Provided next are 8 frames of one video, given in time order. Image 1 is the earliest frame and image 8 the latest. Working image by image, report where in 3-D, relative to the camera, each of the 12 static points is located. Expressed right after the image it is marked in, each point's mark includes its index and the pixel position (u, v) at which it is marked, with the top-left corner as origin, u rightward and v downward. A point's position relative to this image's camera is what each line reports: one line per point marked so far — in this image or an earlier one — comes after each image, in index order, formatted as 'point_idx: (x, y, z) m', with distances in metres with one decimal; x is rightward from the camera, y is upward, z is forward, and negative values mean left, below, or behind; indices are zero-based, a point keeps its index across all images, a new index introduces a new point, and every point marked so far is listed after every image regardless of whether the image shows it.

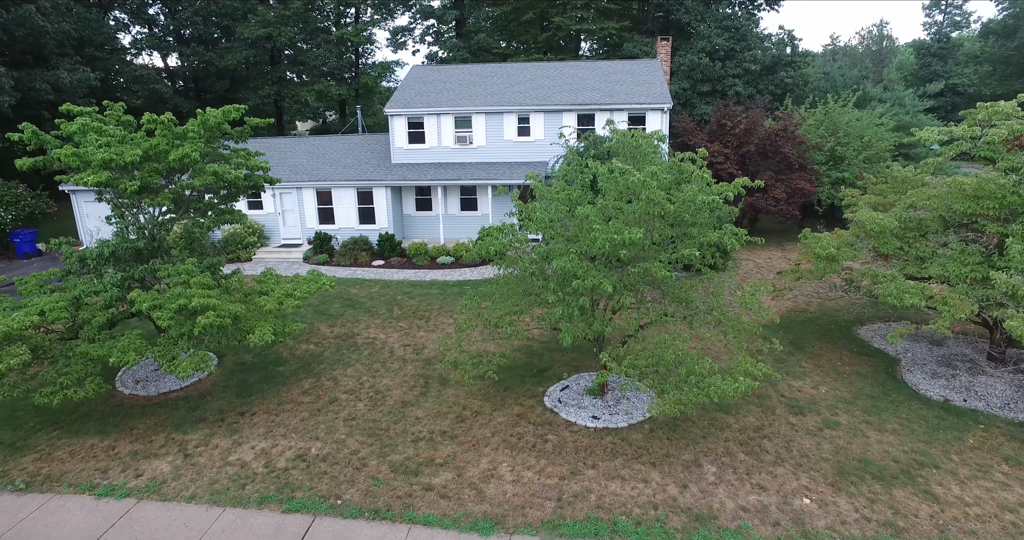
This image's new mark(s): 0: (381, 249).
0: (-3.9, +0.6, +17.2) m
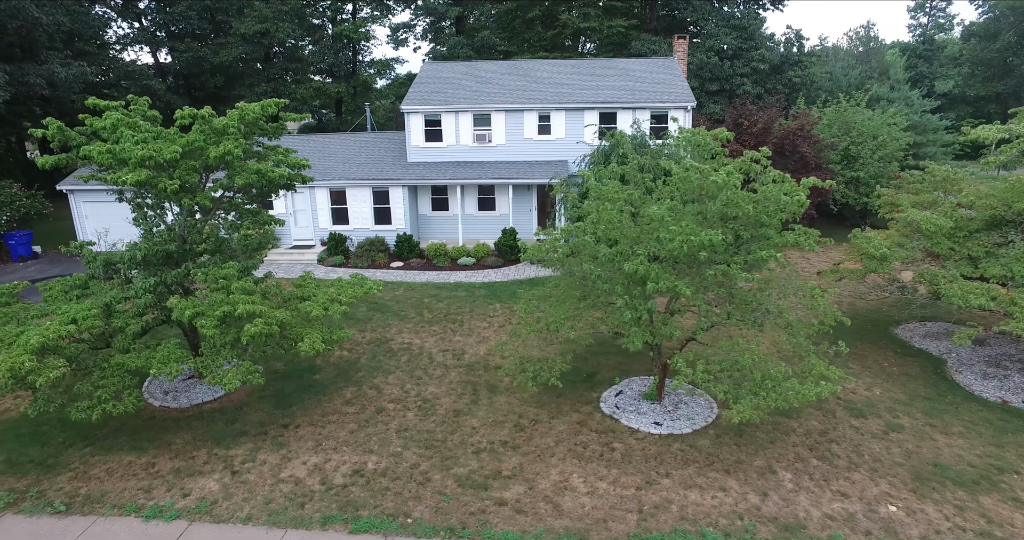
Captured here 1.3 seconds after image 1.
0: (-3.2, +0.6, +16.7) m
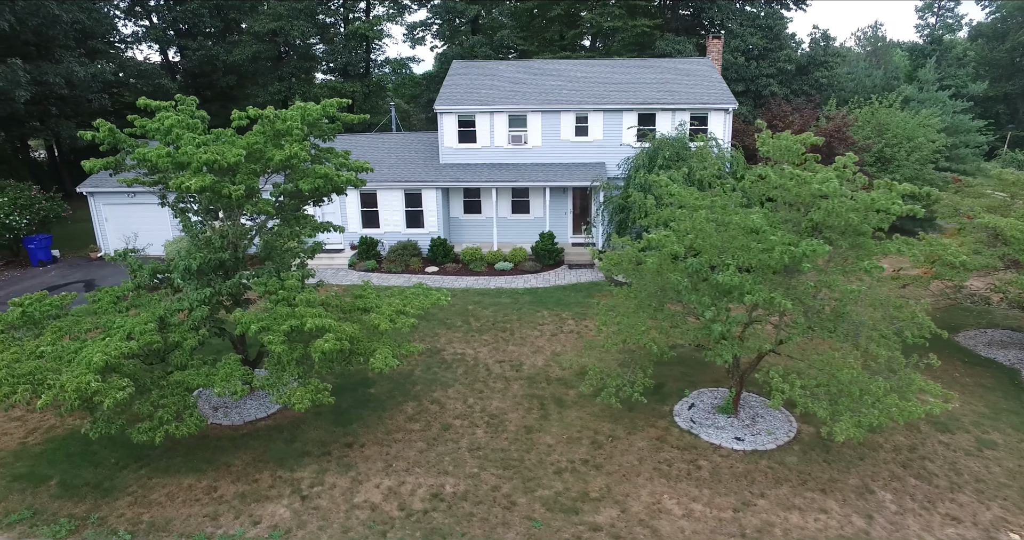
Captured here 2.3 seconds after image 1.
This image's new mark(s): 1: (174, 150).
0: (-2.2, +0.4, +16.2) m
1: (-4.5, +1.6, +7.8) m
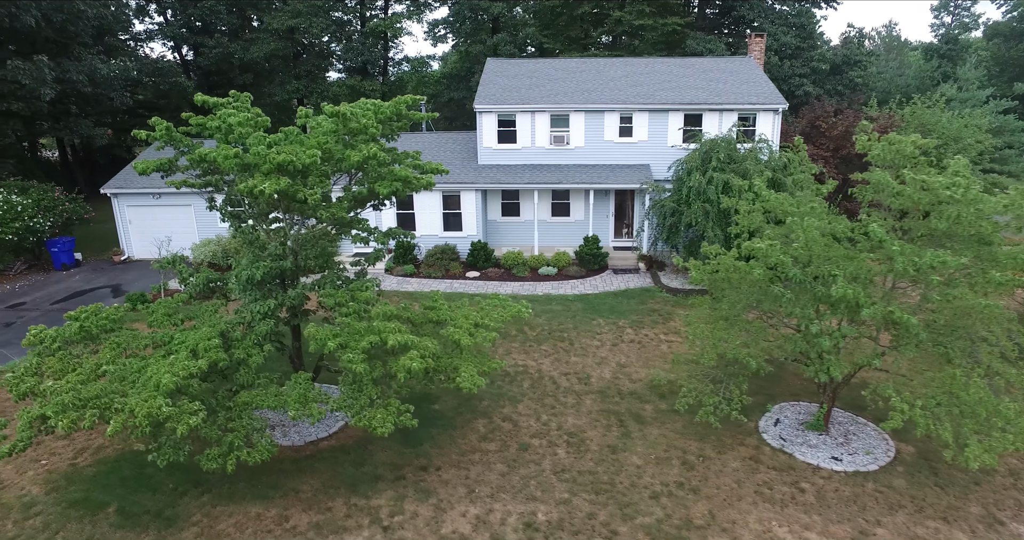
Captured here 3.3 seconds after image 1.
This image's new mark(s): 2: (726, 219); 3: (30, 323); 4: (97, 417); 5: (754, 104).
0: (-1.0, +0.3, +15.6) m
1: (-3.3, +1.4, +7.2) m
2: (+5.0, +1.2, +13.5) m
3: (-11.2, -1.2, +13.5) m
4: (-4.4, -1.6, +6.1) m
5: (+6.5, +4.5, +15.6) m
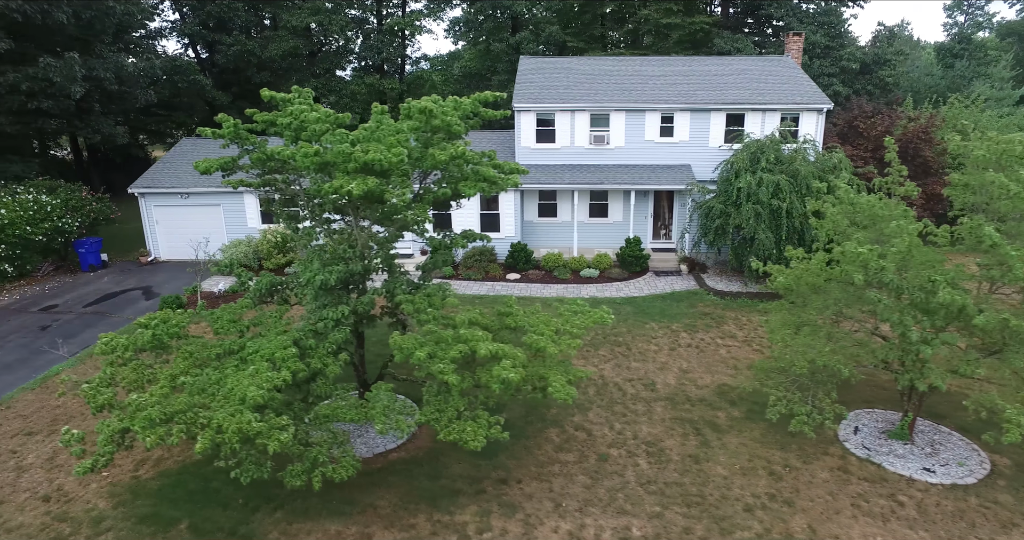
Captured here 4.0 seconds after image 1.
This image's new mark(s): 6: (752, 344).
0: (+0.1, +0.3, +15.3) m
1: (-2.2, +1.4, +6.9) m
2: (+6.1, +1.1, +13.3) m
3: (-10.1, -1.2, +13.1) m
4: (-3.3, -1.6, +5.8) m
5: (+7.6, +4.4, +15.3) m
6: (+4.8, -1.5, +11.7) m
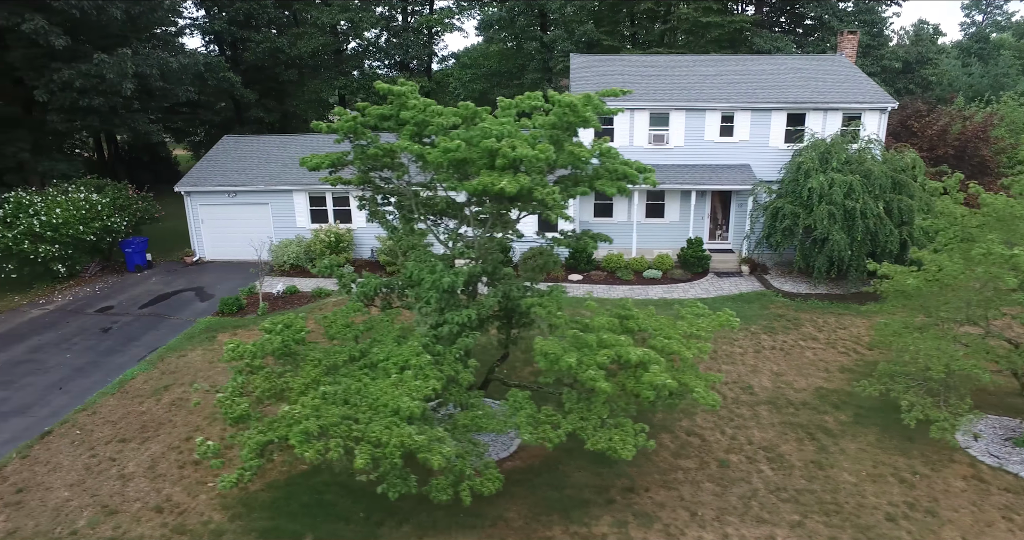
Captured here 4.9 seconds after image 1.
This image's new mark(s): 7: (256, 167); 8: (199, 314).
0: (+1.6, +0.2, +15.1) m
1: (-0.6, +1.4, +6.6) m
2: (+7.7, +1.1, +13.1) m
3: (-8.5, -1.3, +12.8) m
4: (-1.6, -1.6, +5.5) m
5: (+9.2, +4.4, +15.2) m
6: (+6.4, -1.5, +11.5) m
7: (-7.5, +3.0, +17.0) m
8: (-7.3, -1.0, +13.5) m
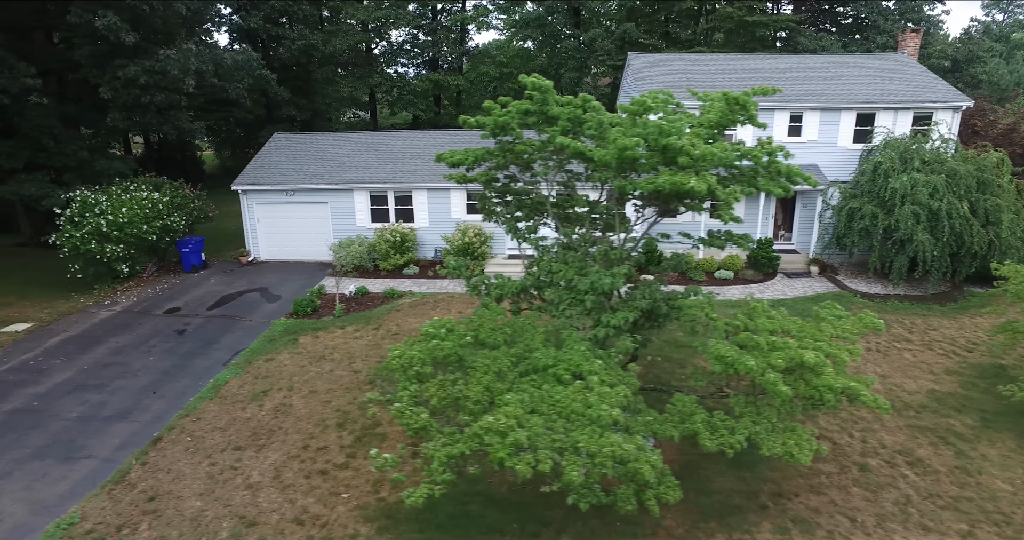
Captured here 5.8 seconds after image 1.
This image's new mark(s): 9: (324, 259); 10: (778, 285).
0: (+3.4, +0.2, +14.9) m
1: (+1.3, +1.4, +6.4) m
2: (+9.5, +1.1, +12.9) m
3: (-6.7, -1.3, +12.5) m
4: (+0.2, -1.7, +5.3) m
5: (+11.0, +4.4, +15.0) m
6: (+8.2, -1.5, +11.3) m
7: (-5.7, +3.0, +16.7) m
8: (-5.5, -1.0, +13.2) m
9: (-5.4, +0.3, +16.7) m
10: (+6.7, -0.4, +14.4) m
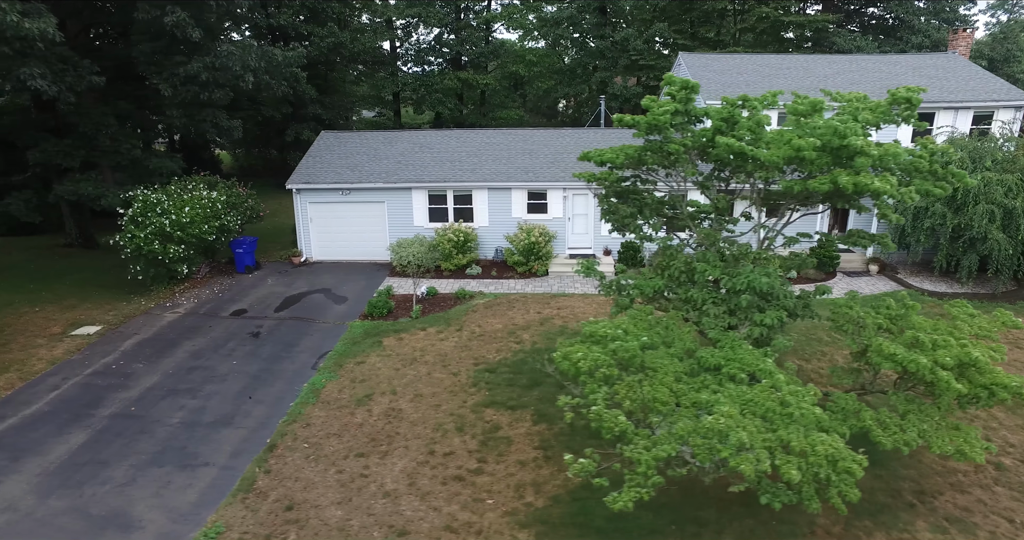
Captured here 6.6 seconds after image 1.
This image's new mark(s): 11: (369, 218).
0: (+5.1, +0.2, +14.8) m
1: (+3.1, +1.4, +6.3) m
2: (+11.2, +1.1, +13.0) m
3: (-5.0, -1.3, +12.3) m
4: (+2.1, -1.7, +5.2) m
5: (+12.6, +4.4, +15.2) m
6: (+10.0, -1.5, +11.4) m
7: (-4.1, +3.0, +16.4) m
8: (-3.8, -1.0, +13.0) m
9: (-3.8, +0.3, +16.4) m
10: (+8.4, -0.3, +14.4) m
11: (-4.0, +1.5, +16.2) m
